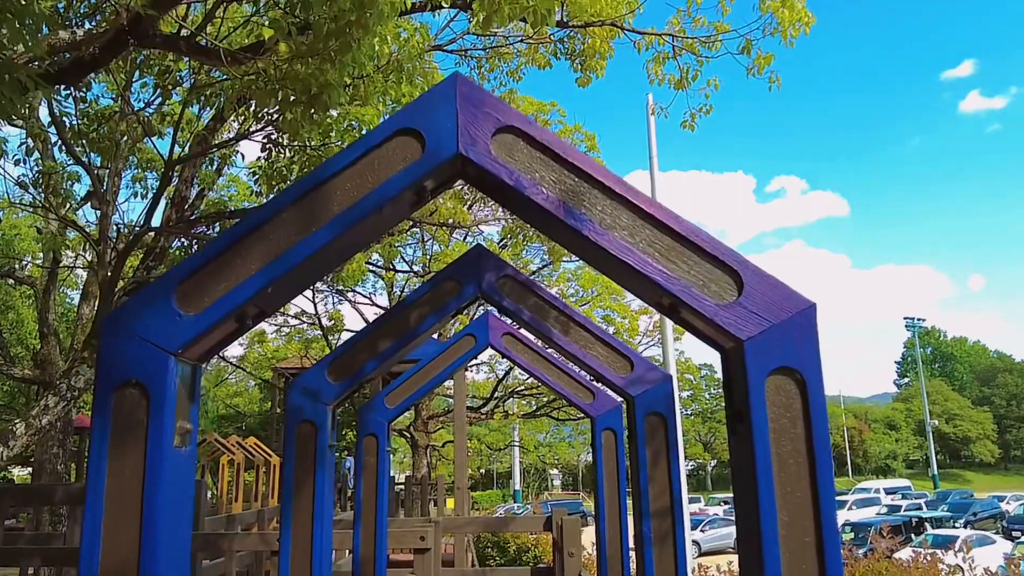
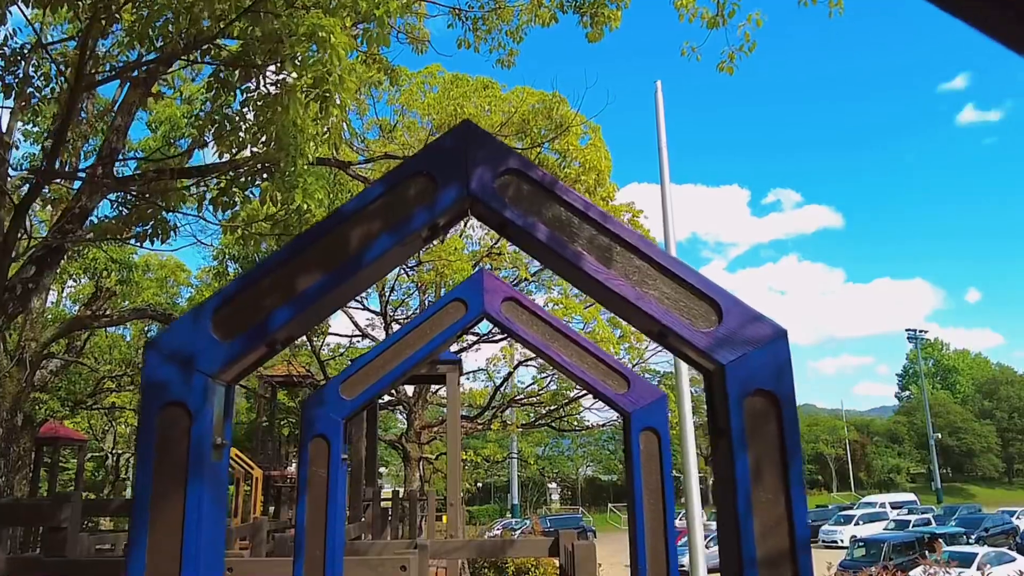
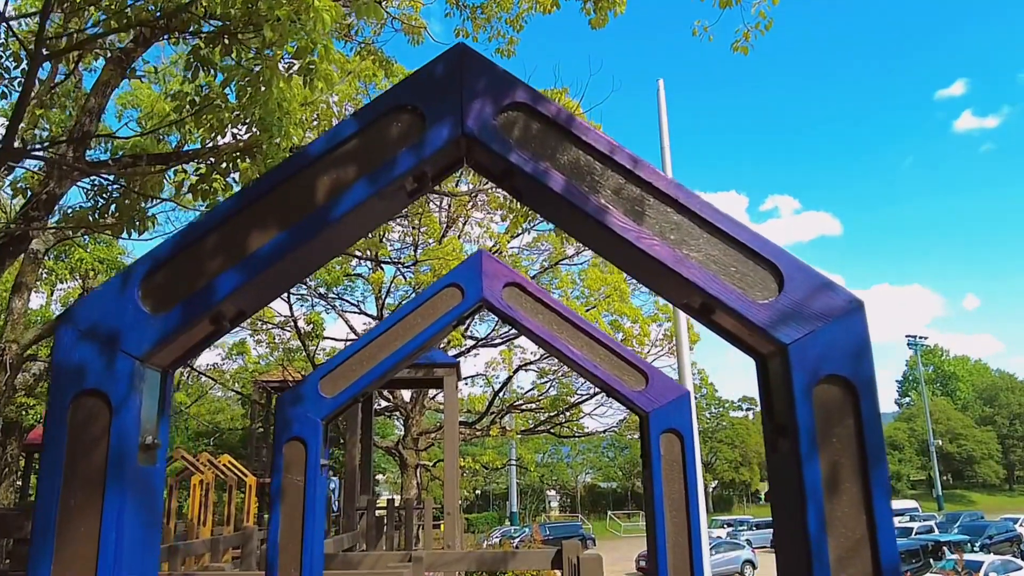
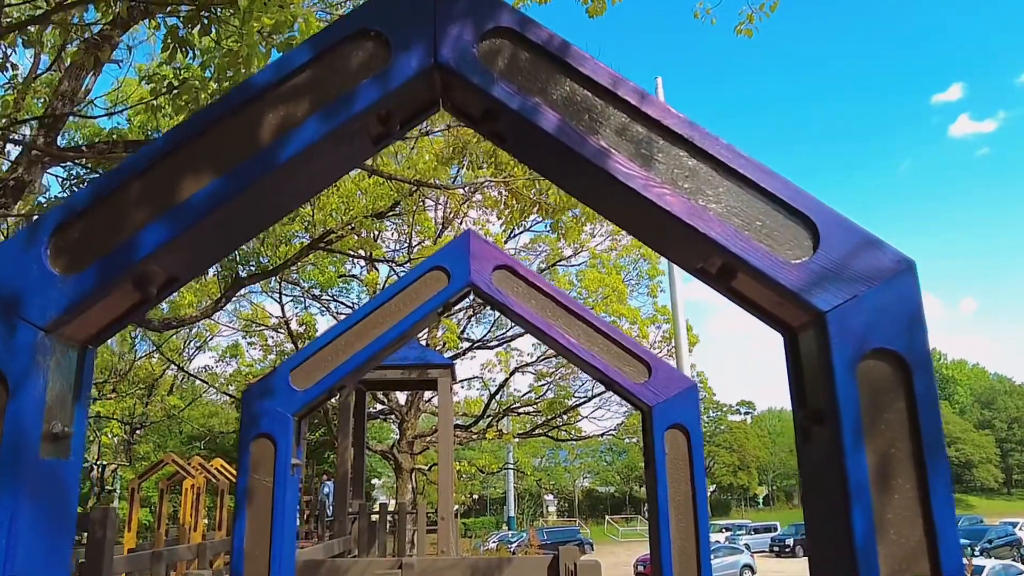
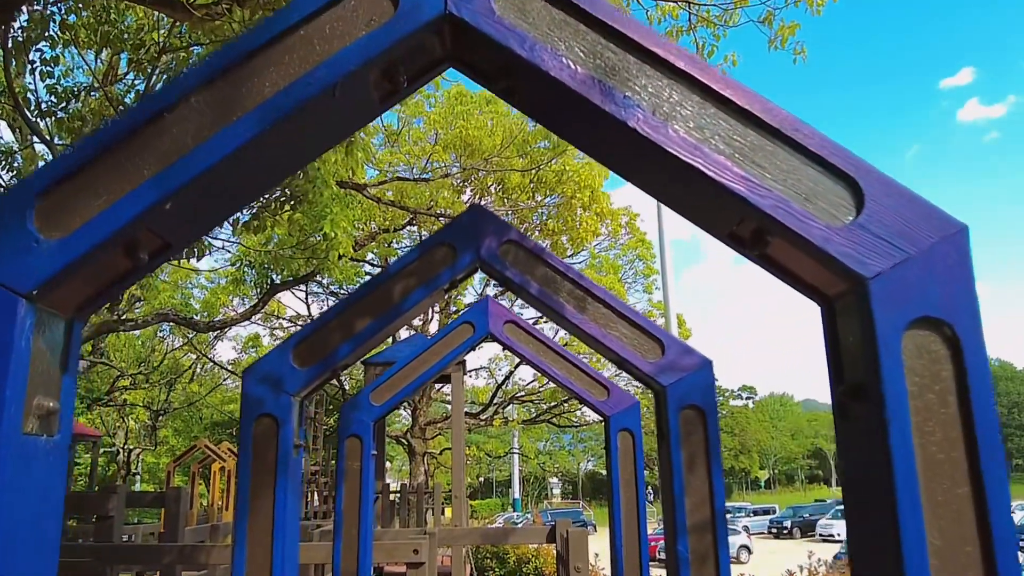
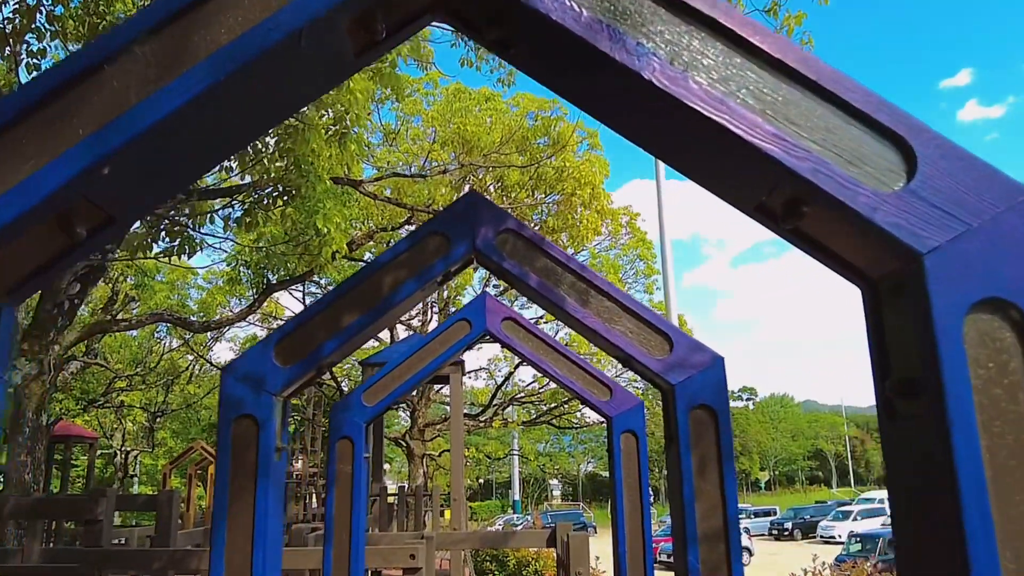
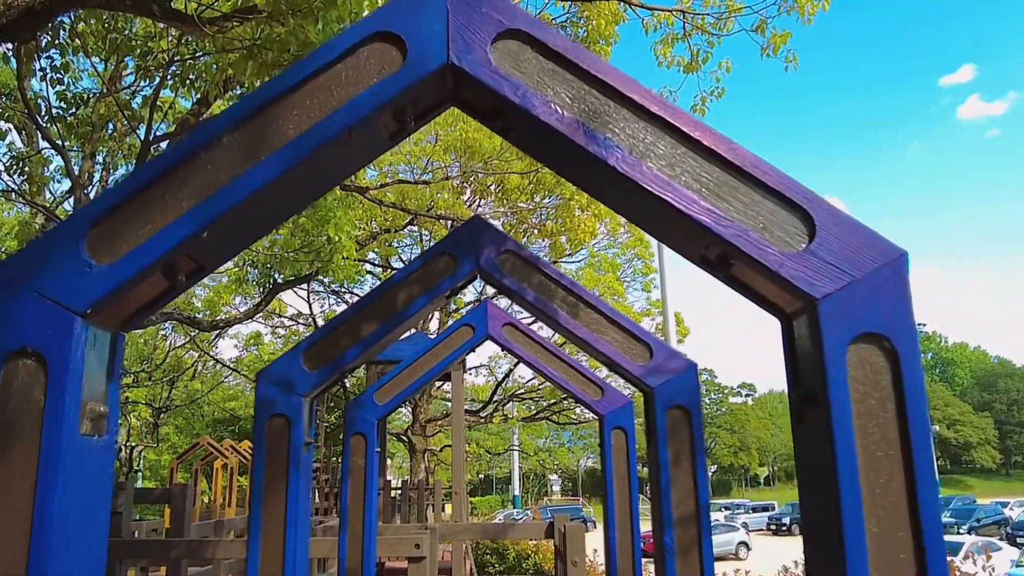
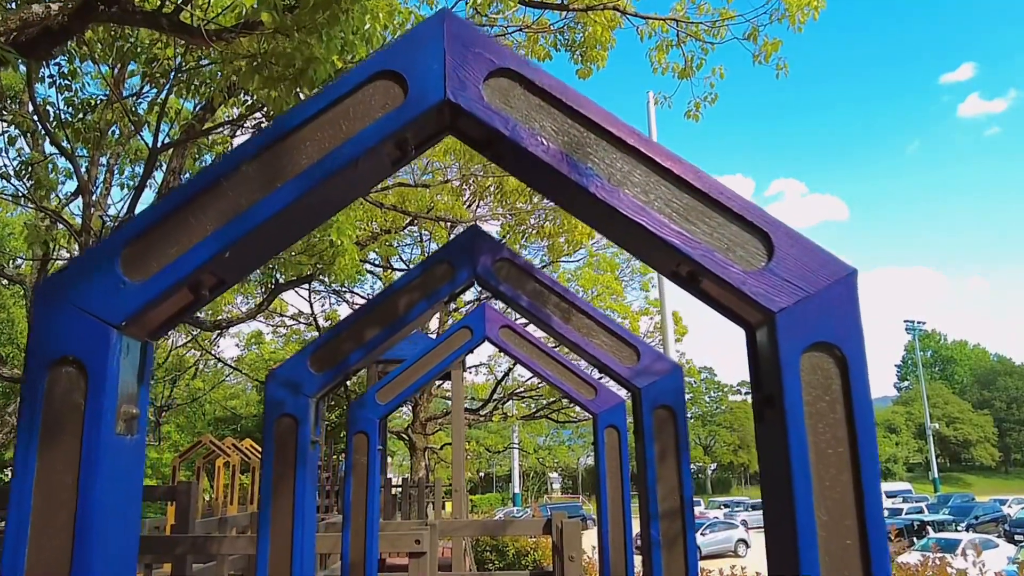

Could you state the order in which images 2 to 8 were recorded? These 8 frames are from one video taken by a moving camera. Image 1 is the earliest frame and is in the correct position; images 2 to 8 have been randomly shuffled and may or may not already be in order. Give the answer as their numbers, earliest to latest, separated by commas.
8, 7, 5, 6, 2, 3, 4
